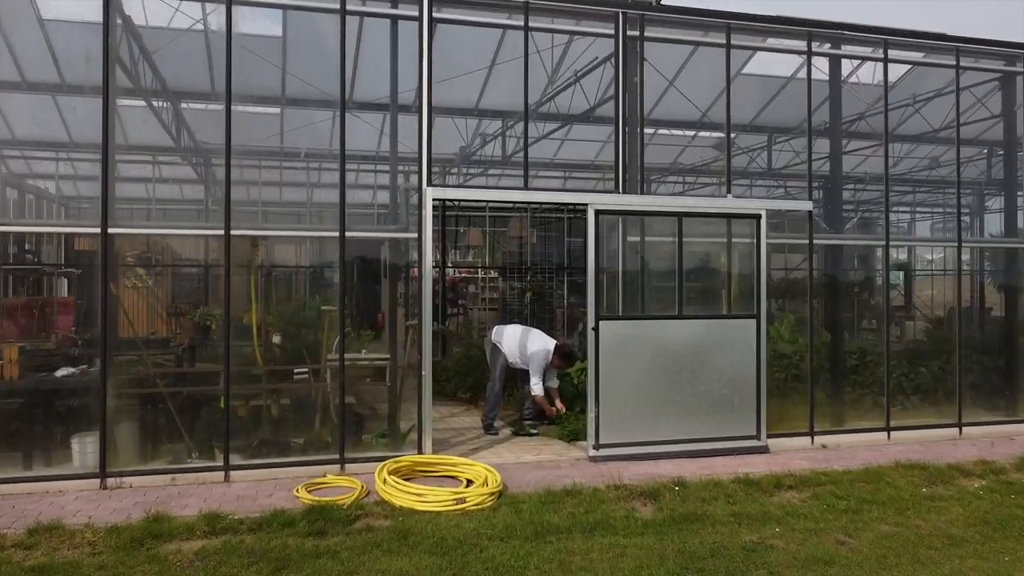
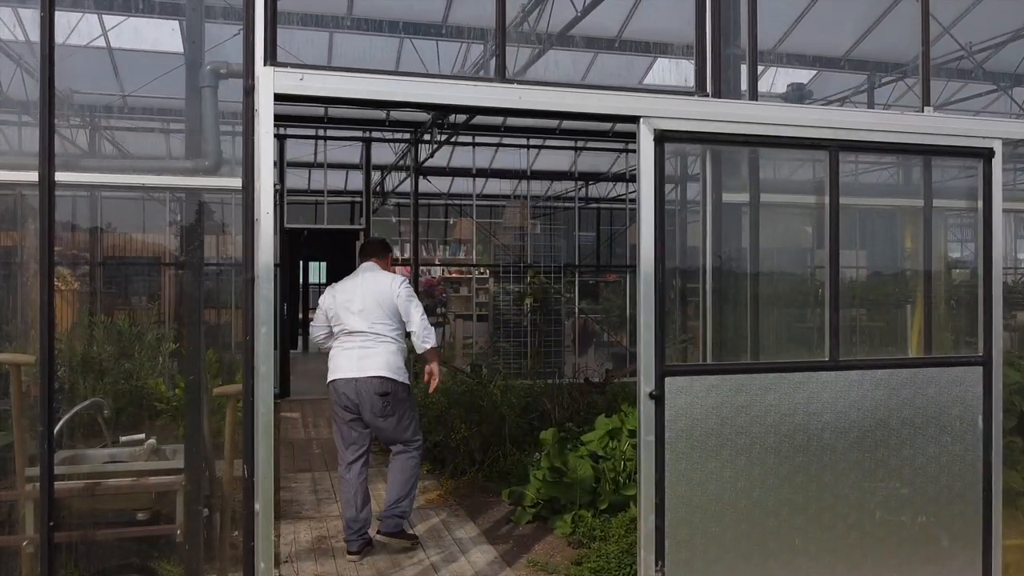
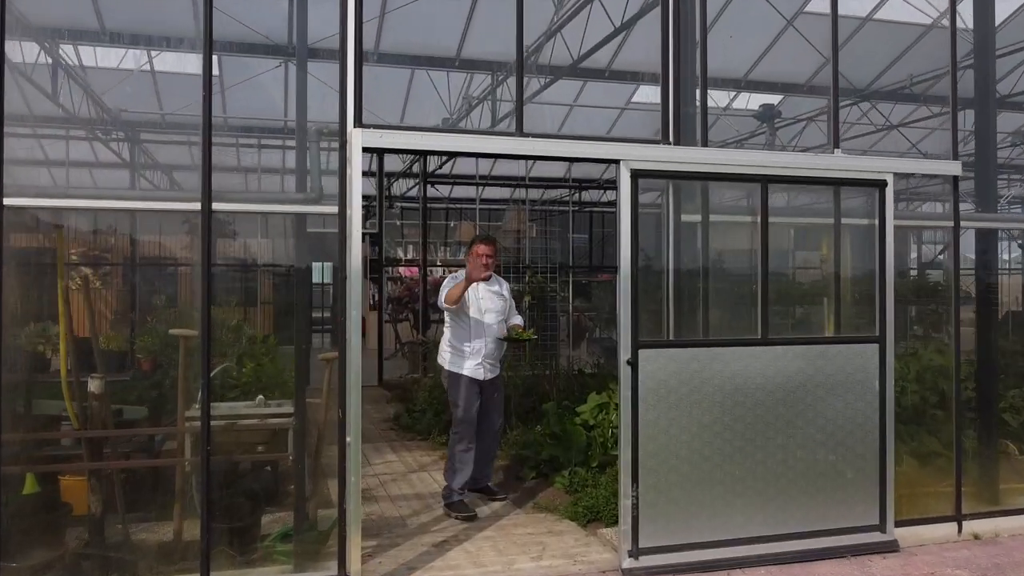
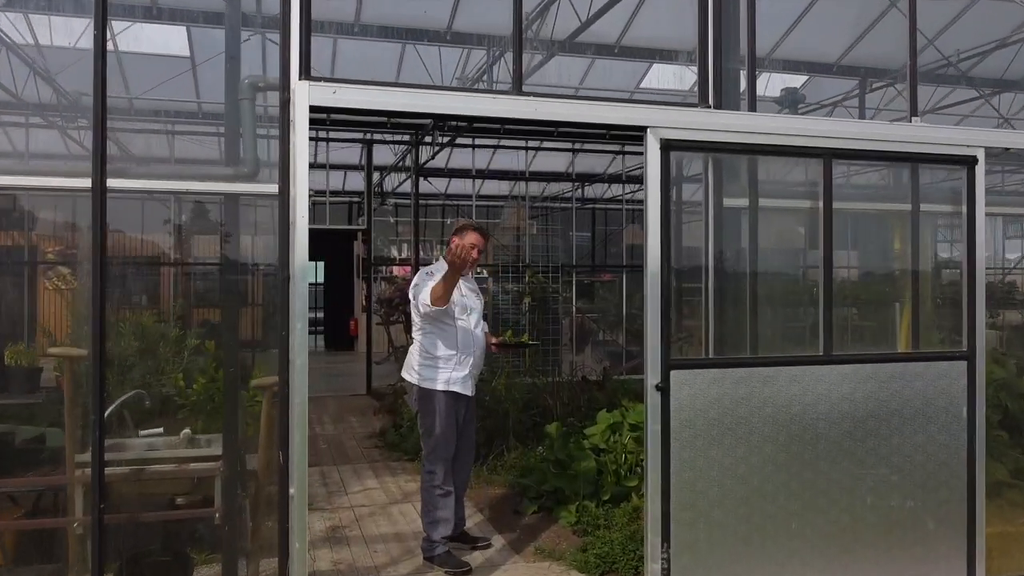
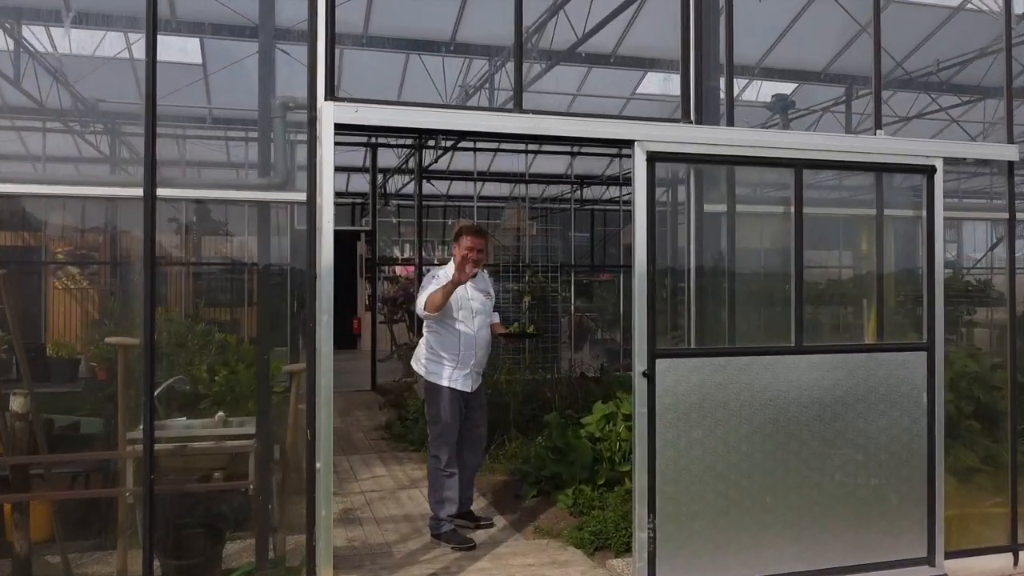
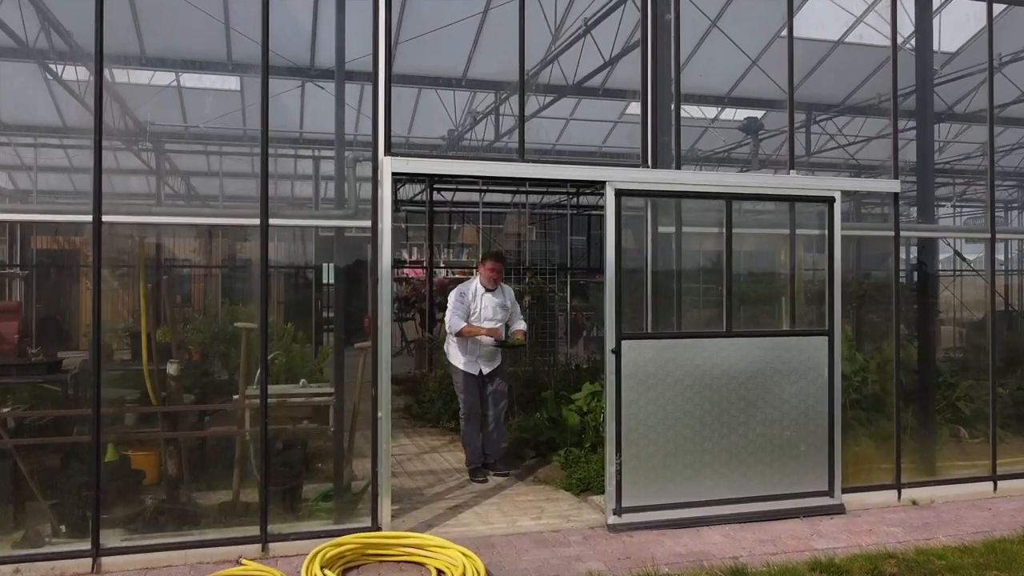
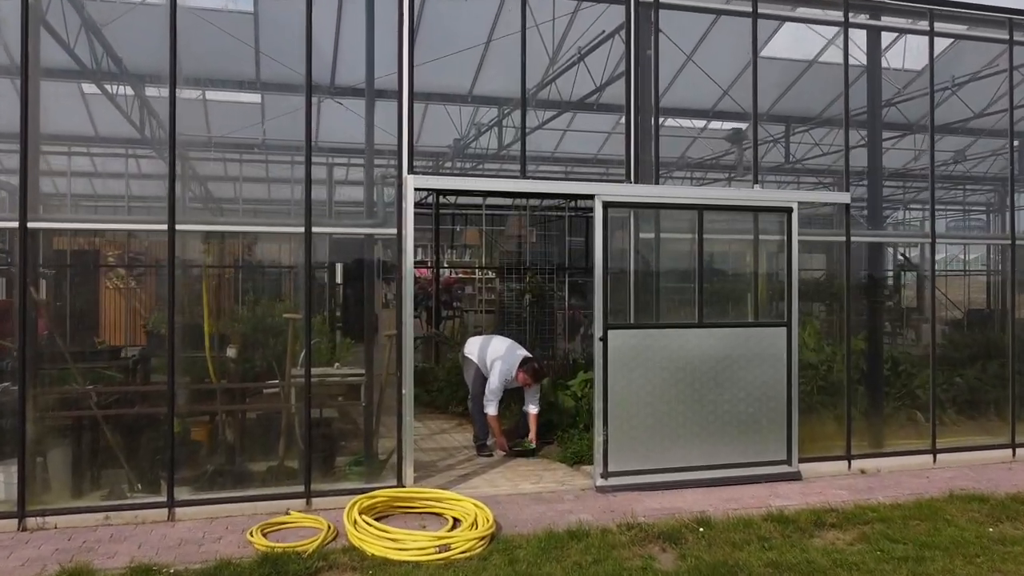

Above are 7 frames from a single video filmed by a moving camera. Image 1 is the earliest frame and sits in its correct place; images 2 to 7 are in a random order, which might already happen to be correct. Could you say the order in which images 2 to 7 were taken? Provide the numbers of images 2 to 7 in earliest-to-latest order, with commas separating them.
7, 6, 3, 5, 4, 2
